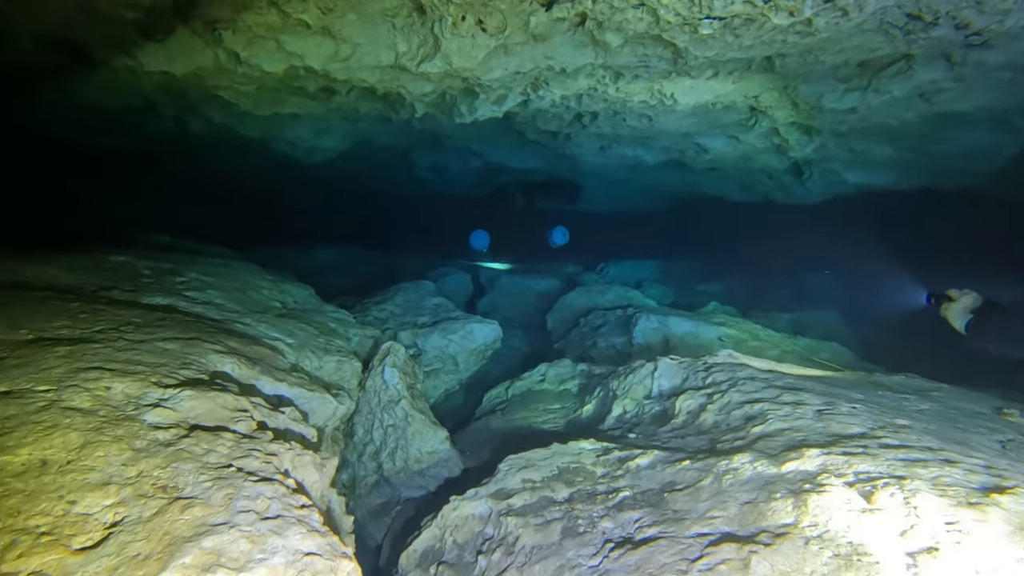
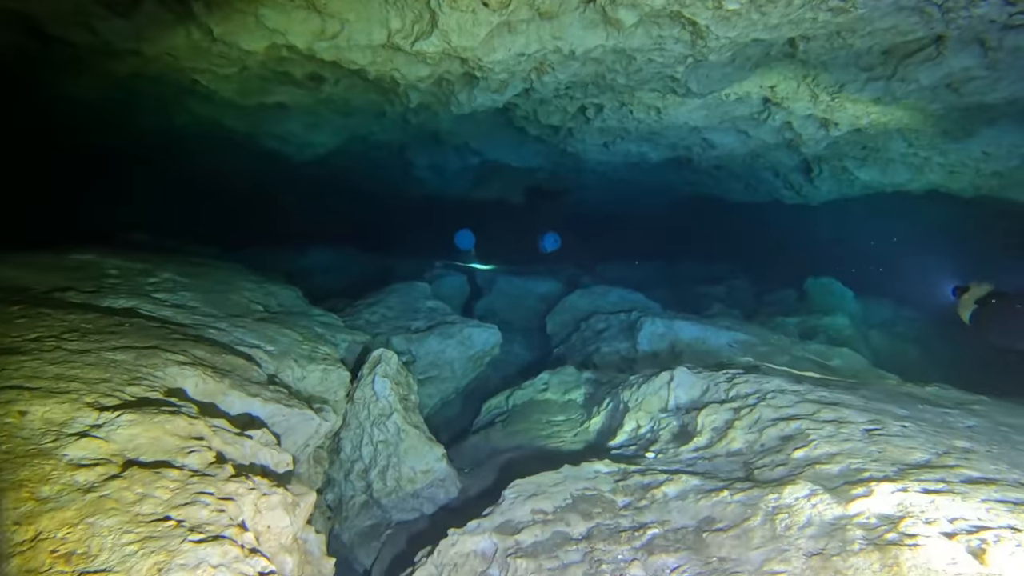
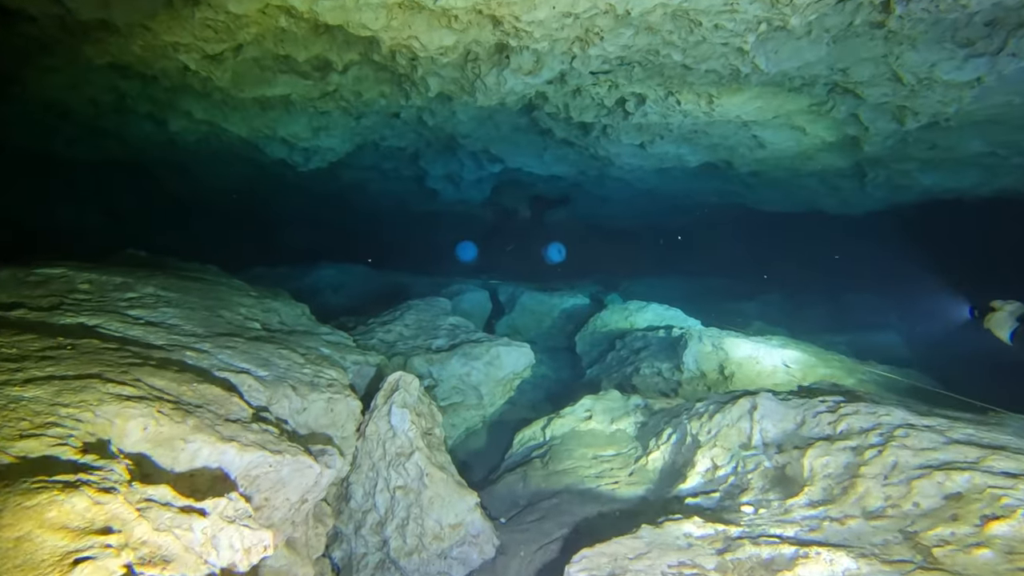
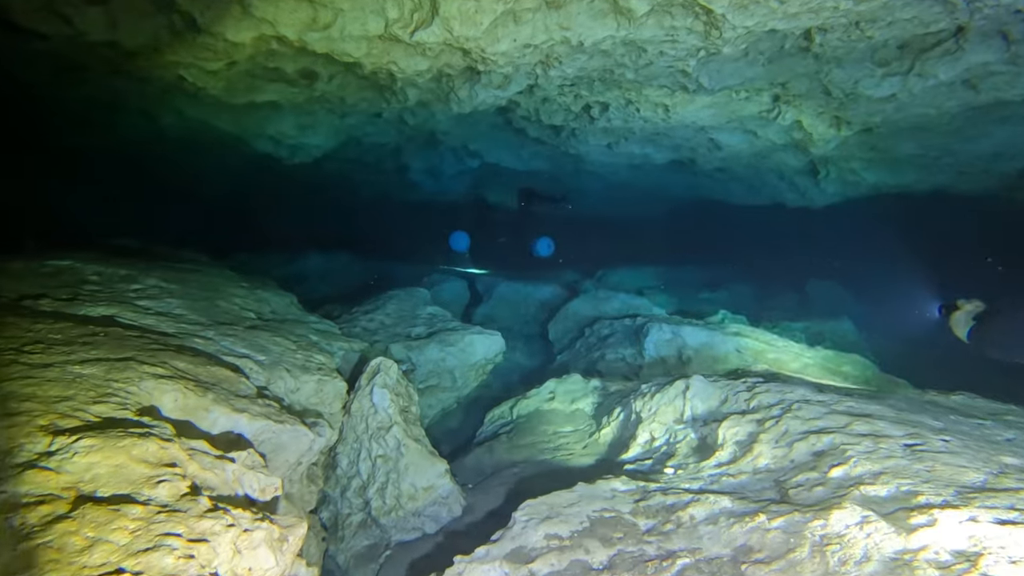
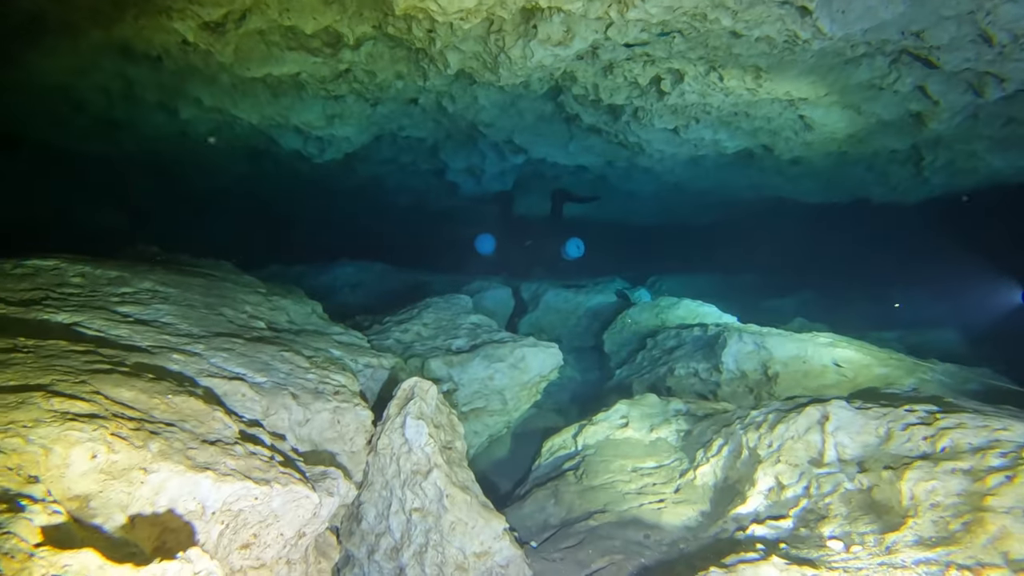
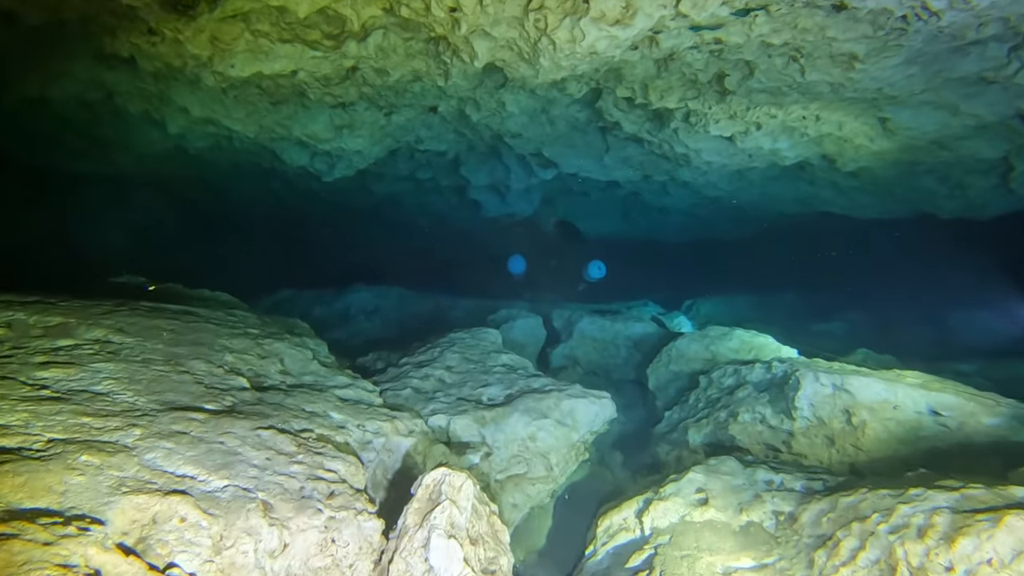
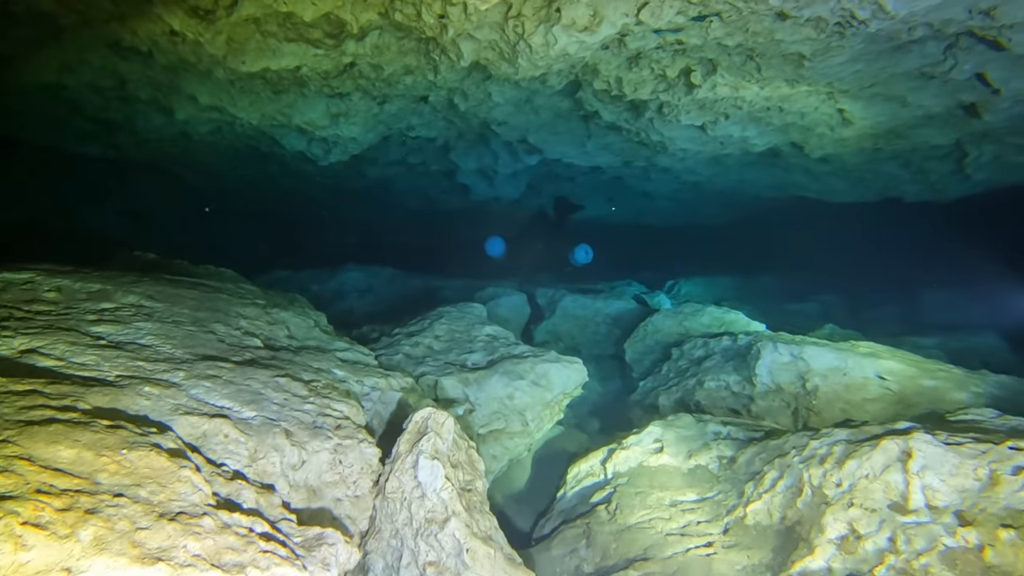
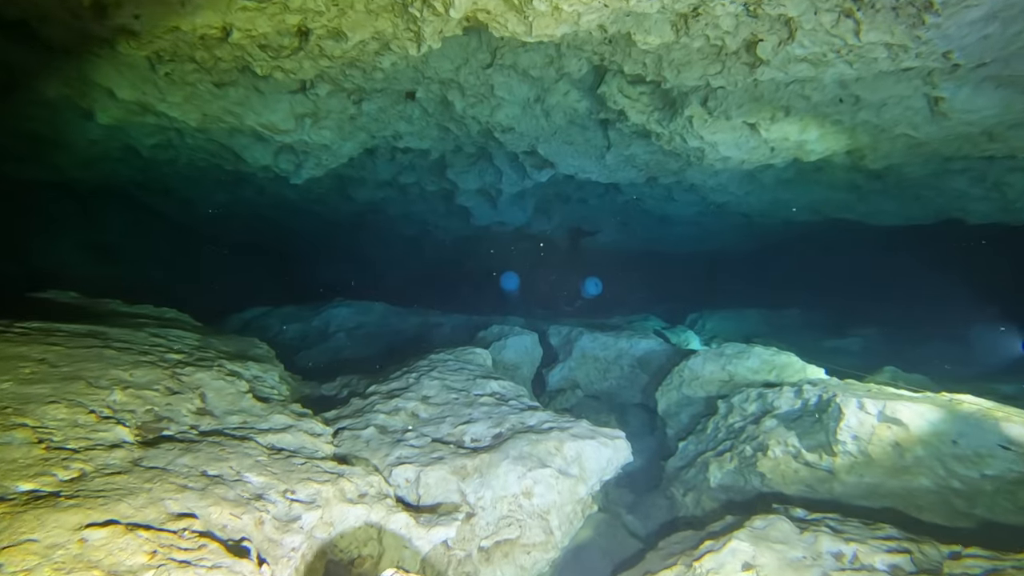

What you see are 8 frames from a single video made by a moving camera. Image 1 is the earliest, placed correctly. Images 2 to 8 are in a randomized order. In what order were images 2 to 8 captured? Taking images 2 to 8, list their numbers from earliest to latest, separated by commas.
2, 4, 3, 5, 7, 6, 8
